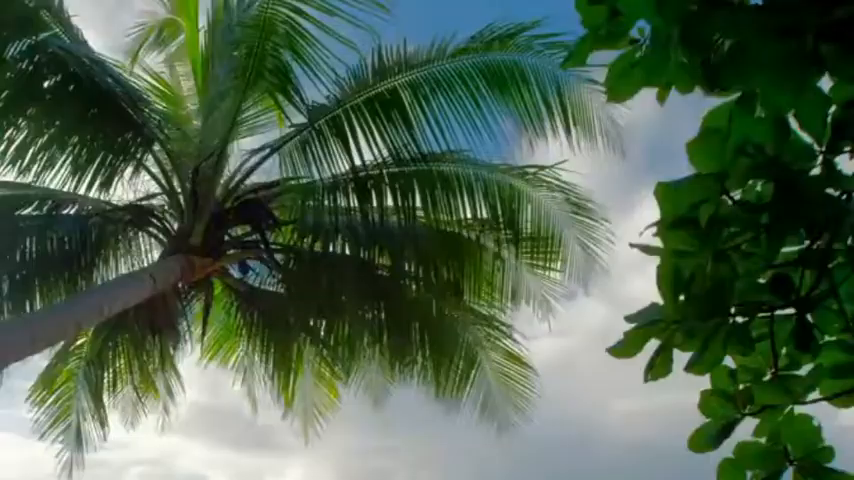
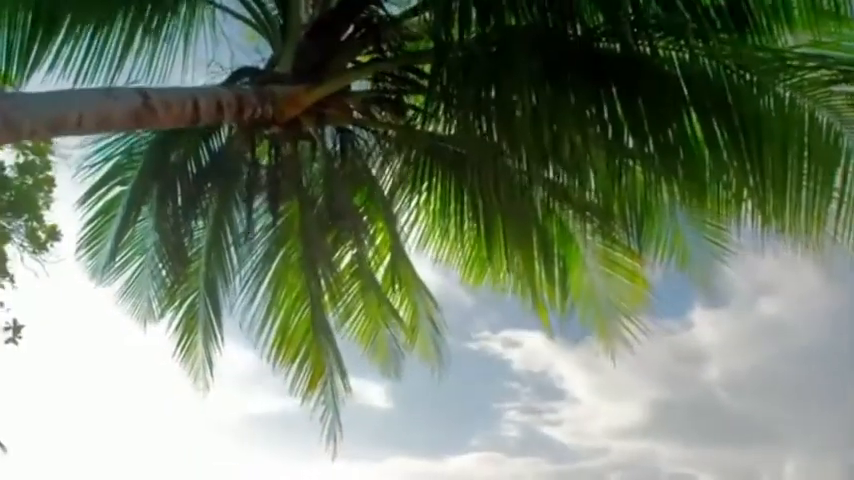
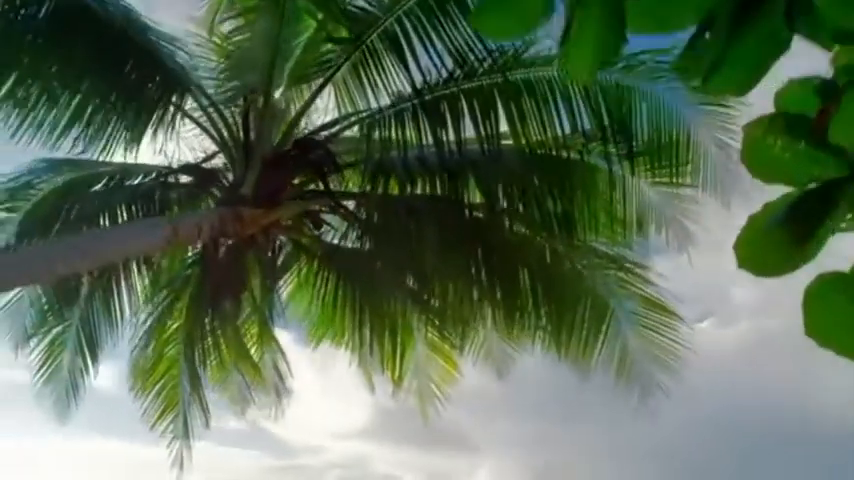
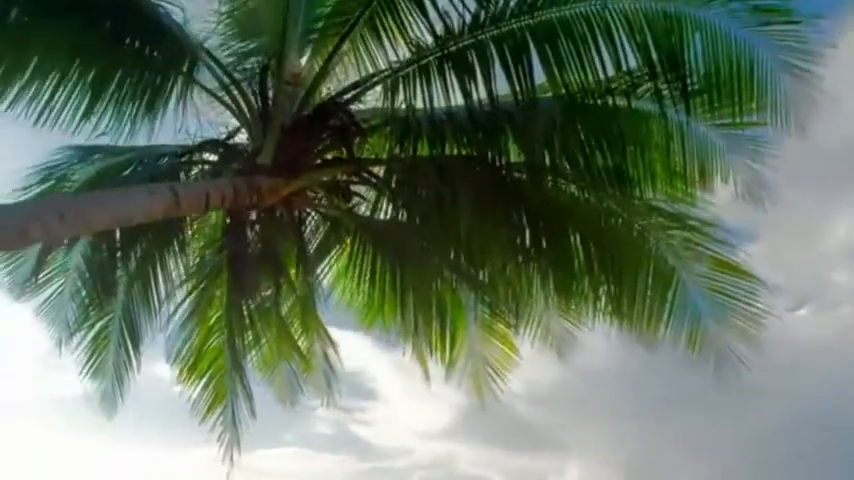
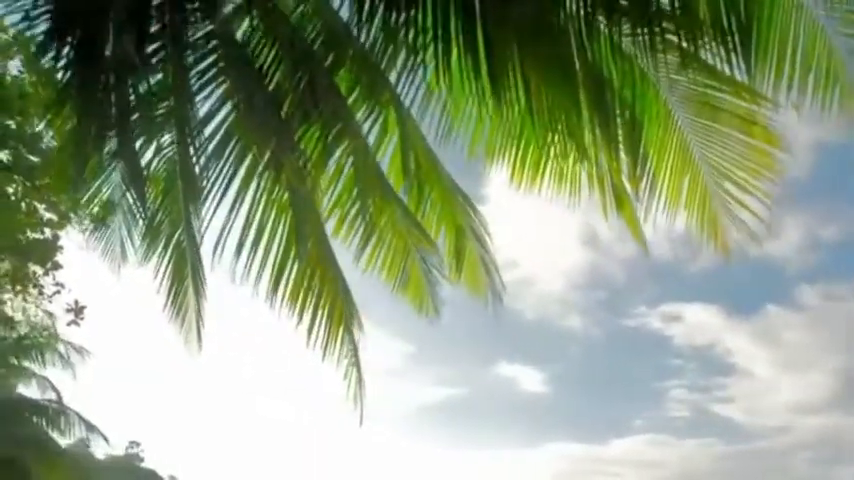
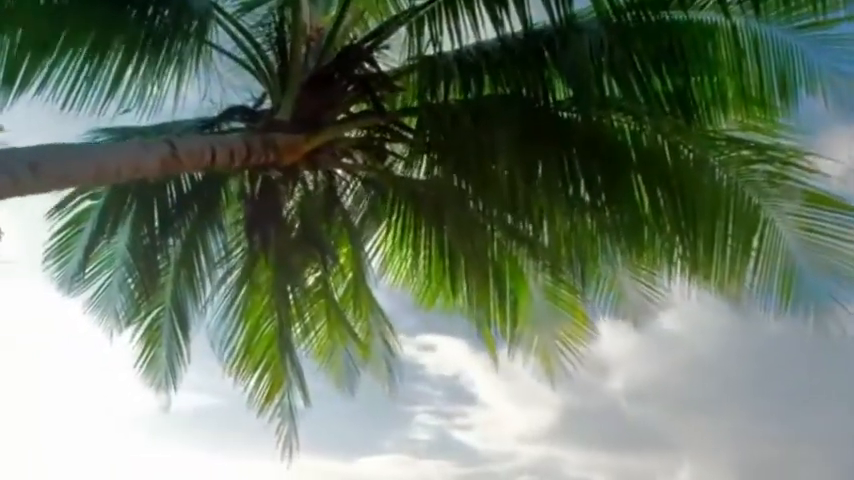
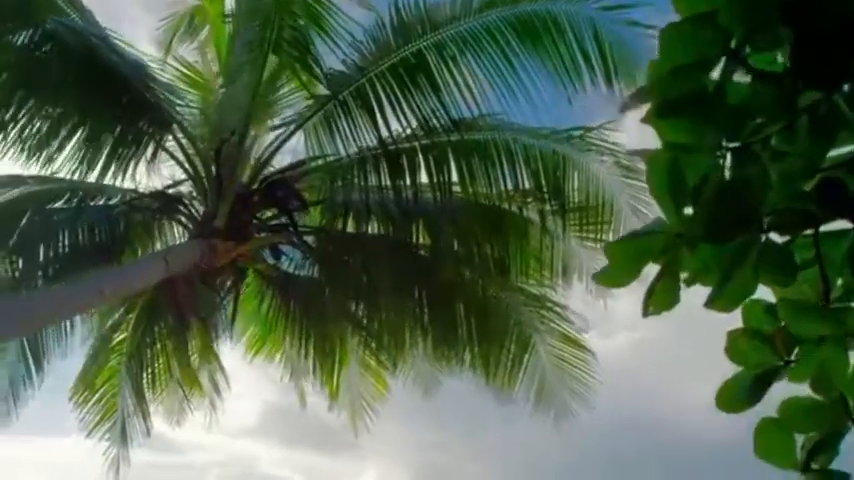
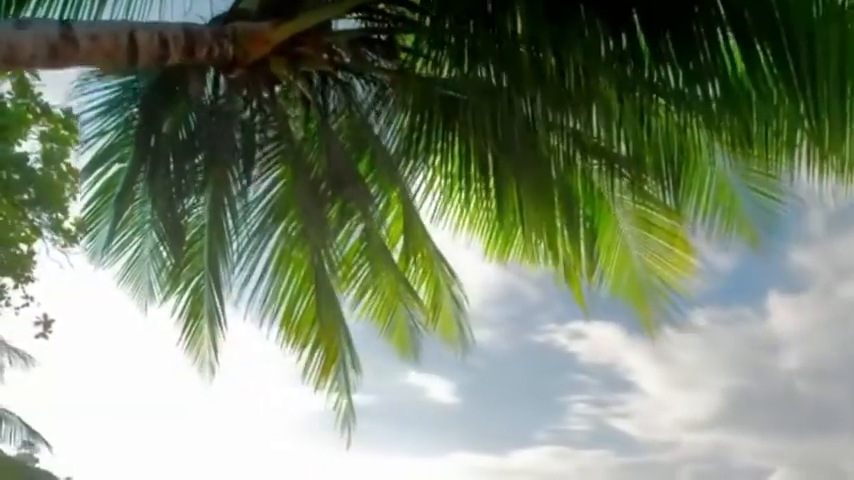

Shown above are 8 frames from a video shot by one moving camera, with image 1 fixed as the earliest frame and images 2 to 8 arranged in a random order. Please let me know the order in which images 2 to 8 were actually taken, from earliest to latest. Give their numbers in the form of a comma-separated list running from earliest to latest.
7, 3, 4, 6, 2, 8, 5
